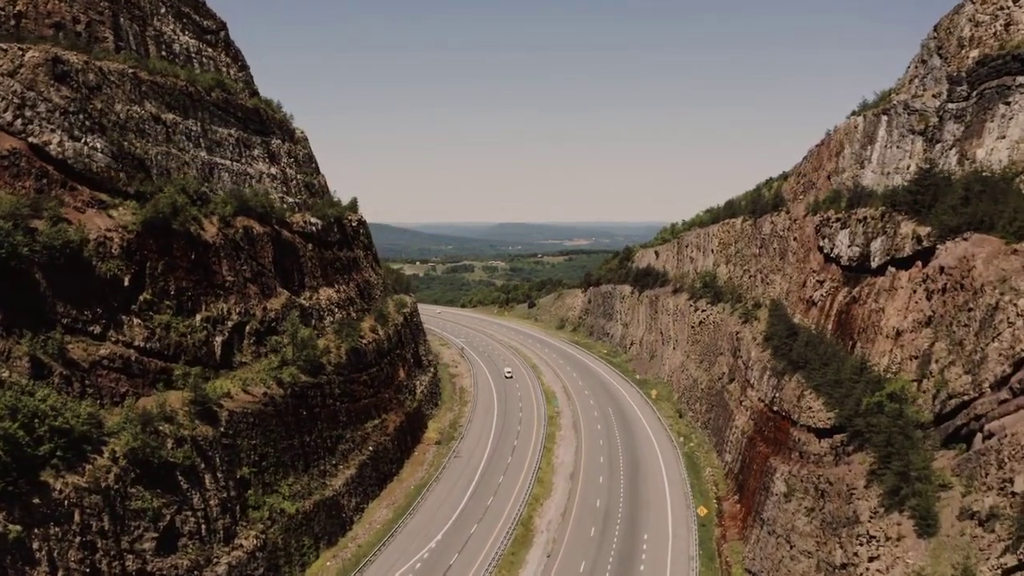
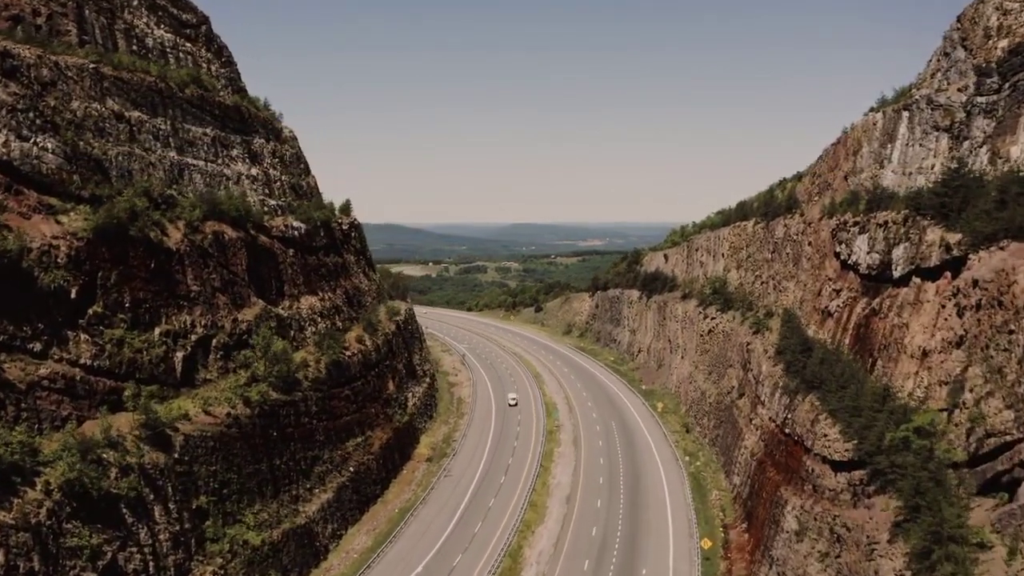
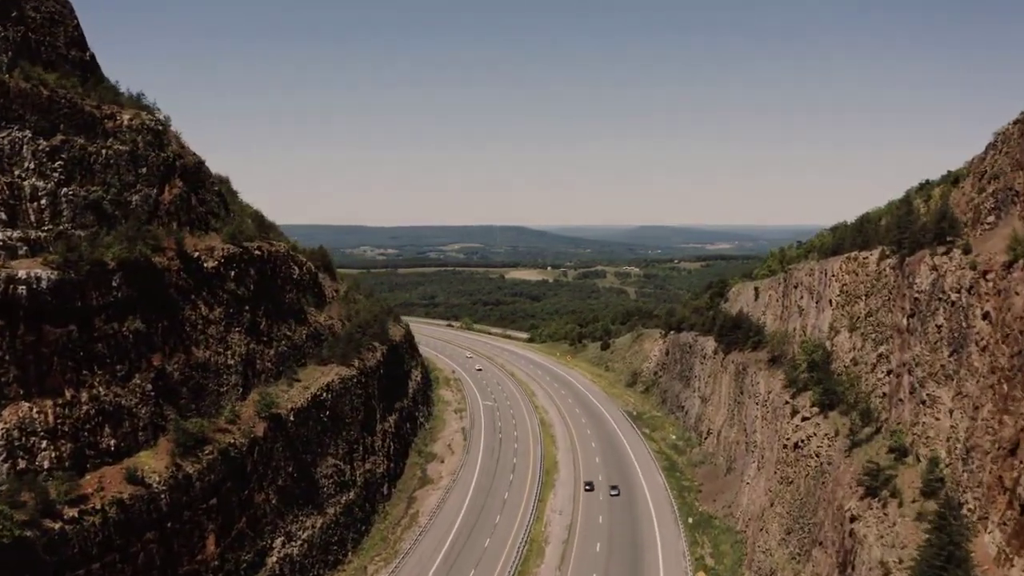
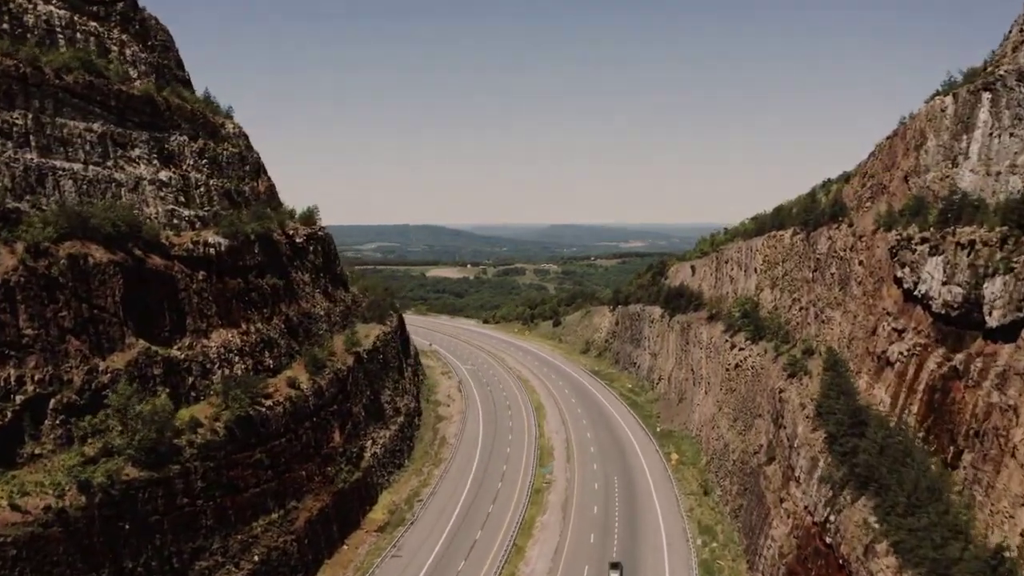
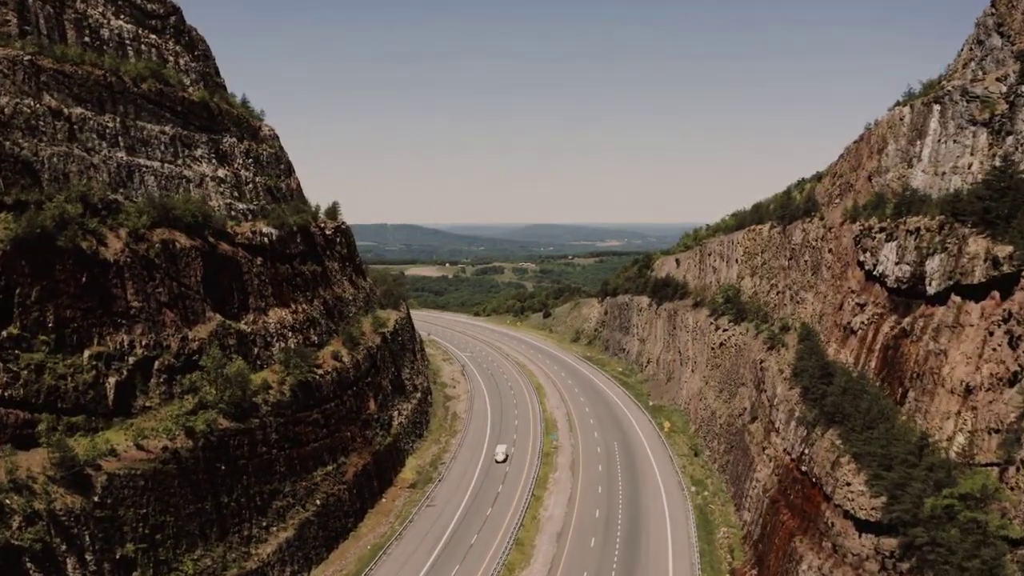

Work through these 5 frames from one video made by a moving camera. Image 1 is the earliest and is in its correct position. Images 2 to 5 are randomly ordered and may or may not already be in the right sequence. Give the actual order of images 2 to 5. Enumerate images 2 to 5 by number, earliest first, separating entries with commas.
2, 5, 4, 3
